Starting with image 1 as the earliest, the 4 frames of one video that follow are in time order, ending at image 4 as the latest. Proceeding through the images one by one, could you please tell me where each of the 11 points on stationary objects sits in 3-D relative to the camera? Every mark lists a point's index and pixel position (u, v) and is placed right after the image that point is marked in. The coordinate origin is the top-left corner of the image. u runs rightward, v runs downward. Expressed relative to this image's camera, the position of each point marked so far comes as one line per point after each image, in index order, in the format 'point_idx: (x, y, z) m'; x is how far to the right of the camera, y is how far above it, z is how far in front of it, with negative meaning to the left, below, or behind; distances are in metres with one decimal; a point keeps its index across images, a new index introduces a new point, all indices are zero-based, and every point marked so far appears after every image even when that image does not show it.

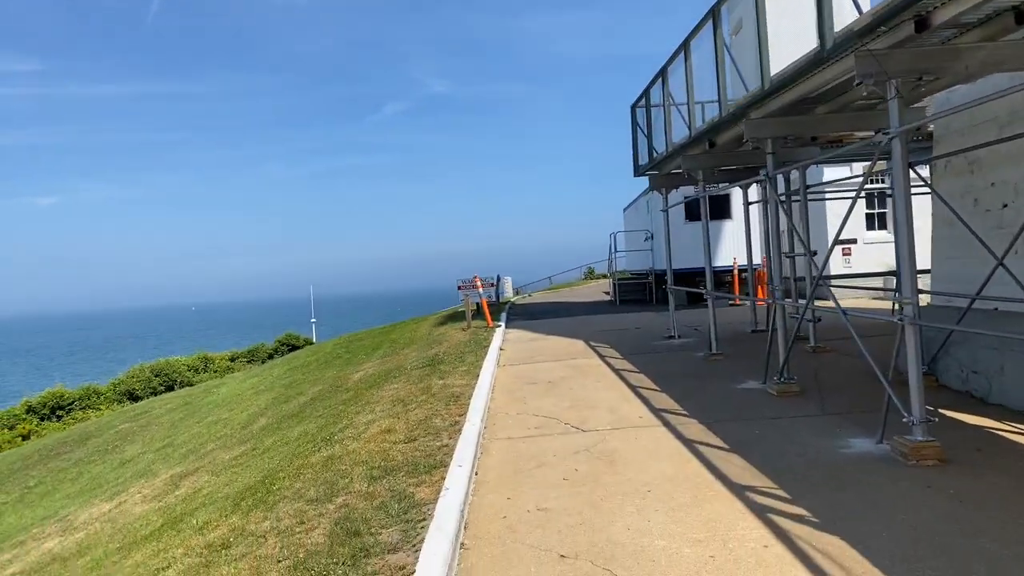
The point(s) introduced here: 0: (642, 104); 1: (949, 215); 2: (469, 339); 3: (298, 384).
0: (+2.1, +3.0, +11.9) m
1: (+4.4, +0.7, +7.2) m
2: (-0.8, -0.9, +12.9) m
3: (-4.4, -1.9, +14.7) m
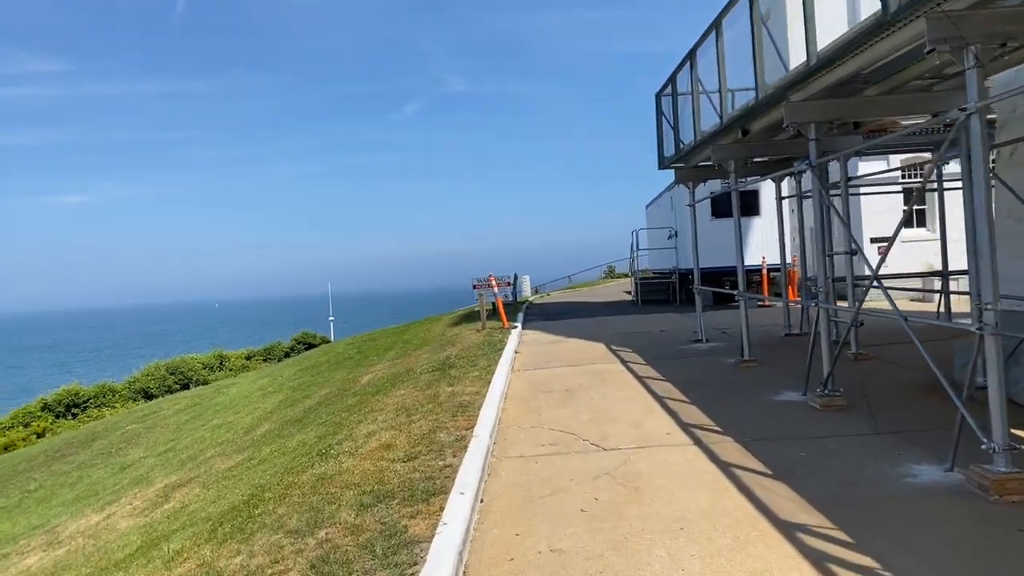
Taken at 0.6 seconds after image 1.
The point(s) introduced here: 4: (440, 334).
0: (+2.4, +3.0, +11.1) m
1: (+4.5, +0.7, +6.5) m
2: (-0.5, -0.9, +12.3) m
3: (-4.1, -1.9, +14.2) m
4: (-1.5, -1.0, +15.4) m
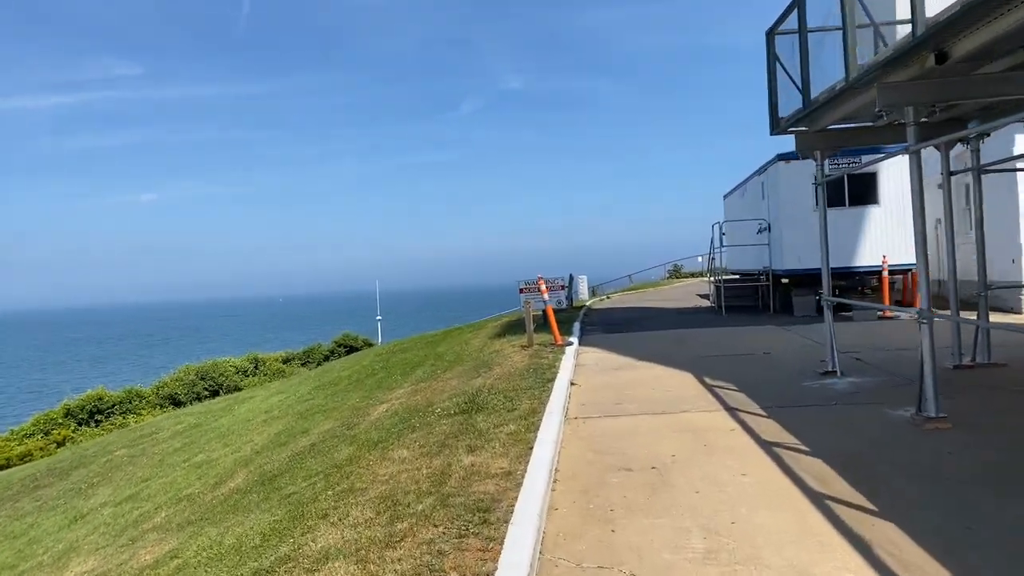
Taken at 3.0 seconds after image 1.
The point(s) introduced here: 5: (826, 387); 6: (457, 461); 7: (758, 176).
0: (+3.0, +2.9, +8.0) m
1: (+4.8, +0.6, +3.2) m
2: (+0.2, -1.0, +9.4) m
3: (-3.2, -2.0, +11.6) m
4: (-0.6, -1.1, +12.6) m
5: (+3.2, -1.0, +7.3) m
6: (-0.4, -1.3, +5.3) m
7: (+5.2, +2.4, +15.4) m
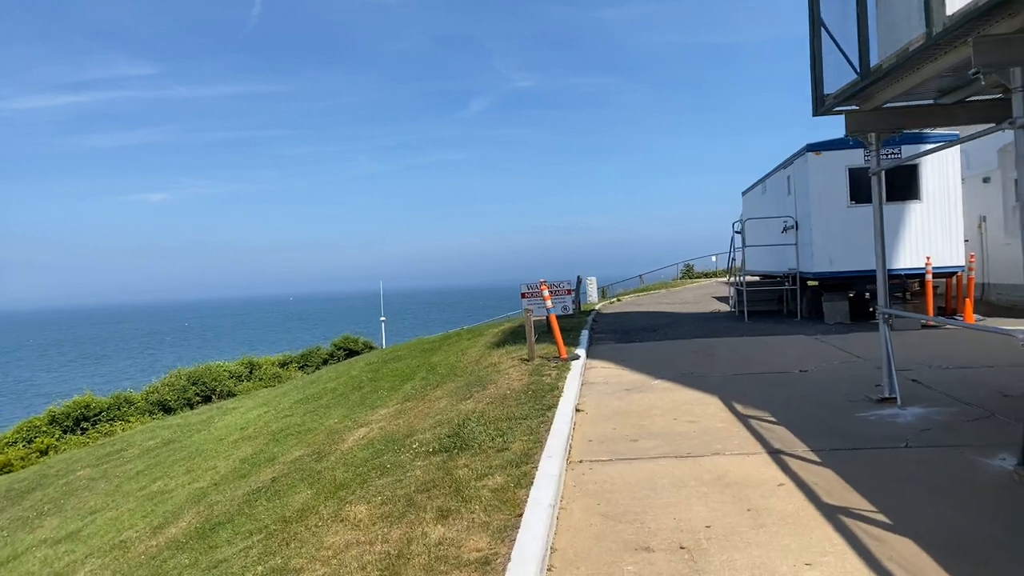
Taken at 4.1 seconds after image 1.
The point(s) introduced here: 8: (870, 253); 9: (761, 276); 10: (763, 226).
0: (+3.0, +2.8, +6.7) m
1: (+4.7, +0.5, +1.8) m
2: (+0.2, -1.1, +8.1) m
3: (-3.2, -2.1, +10.3) m
4: (-0.6, -1.1, +11.3) m
5: (+3.1, -1.1, +6.0) m
6: (-0.5, -1.4, +4.0) m
7: (+5.3, +2.3, +14.1) m
8: (+6.2, +0.6, +12.5) m
9: (+5.6, +0.3, +16.2) m
10: (+5.5, +1.4, +15.7) m
